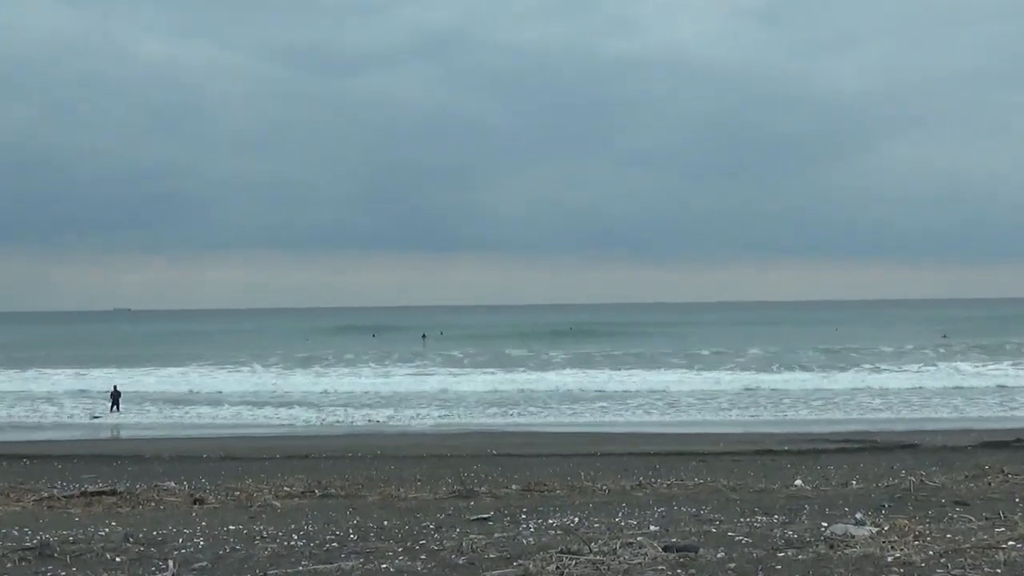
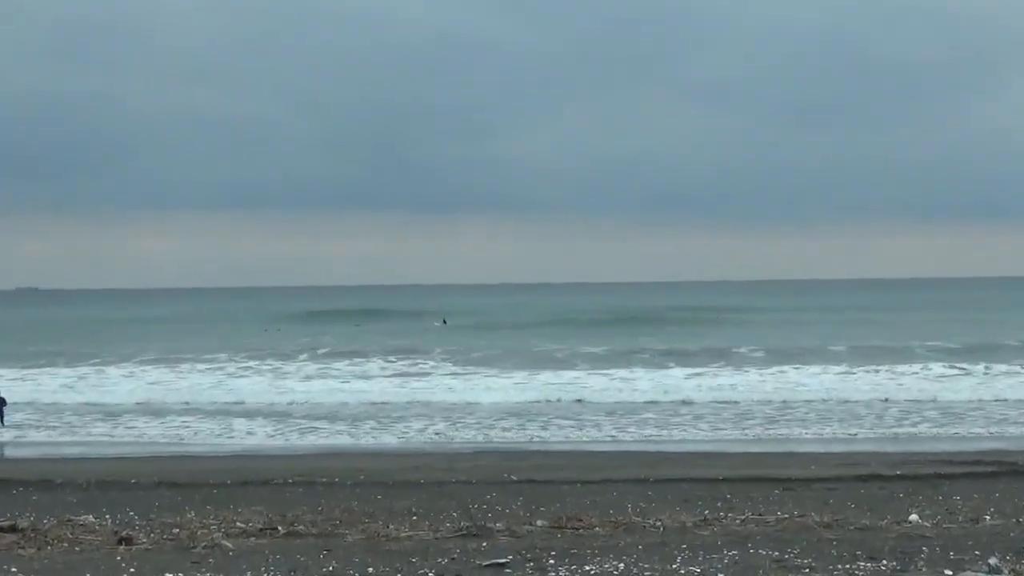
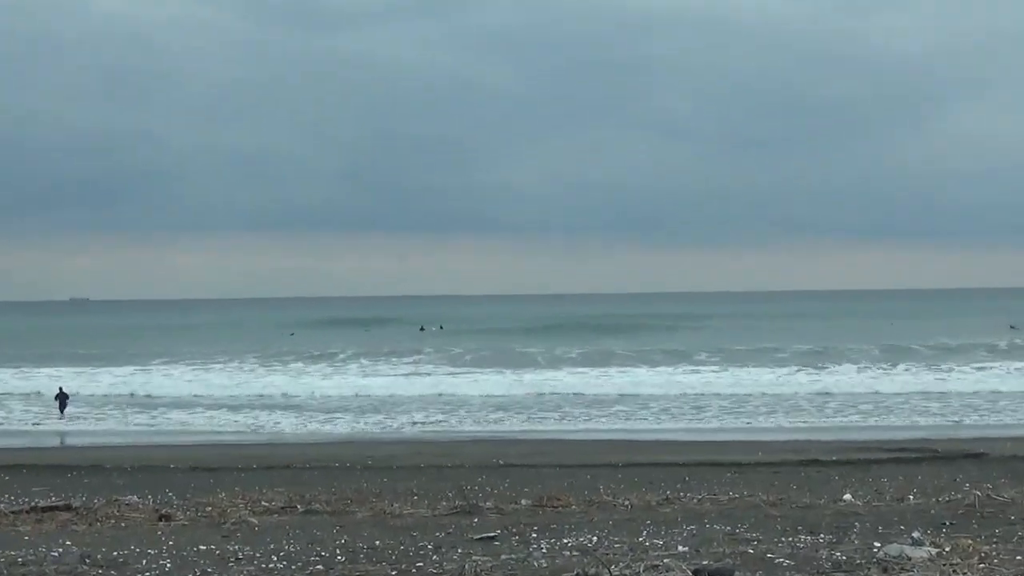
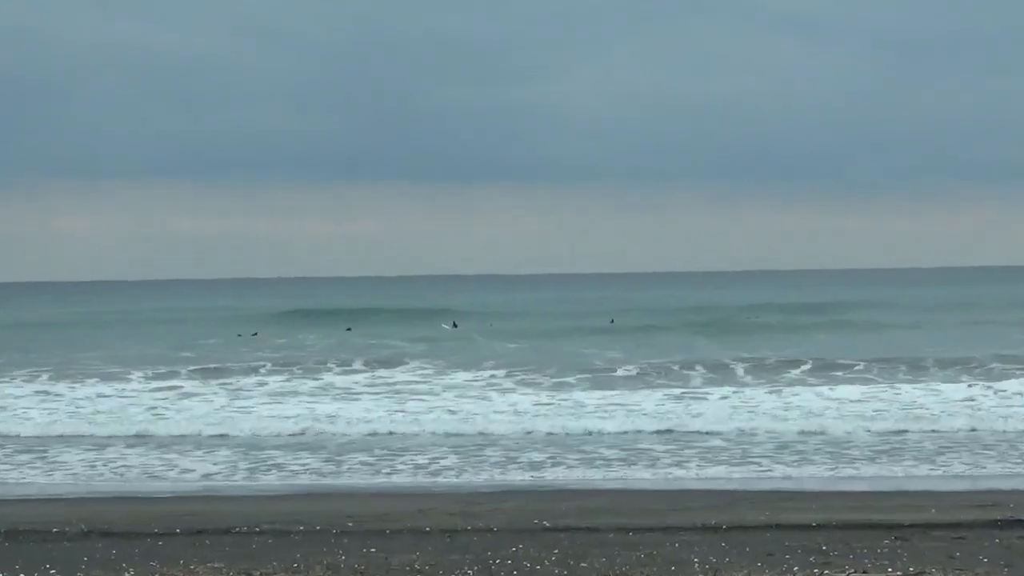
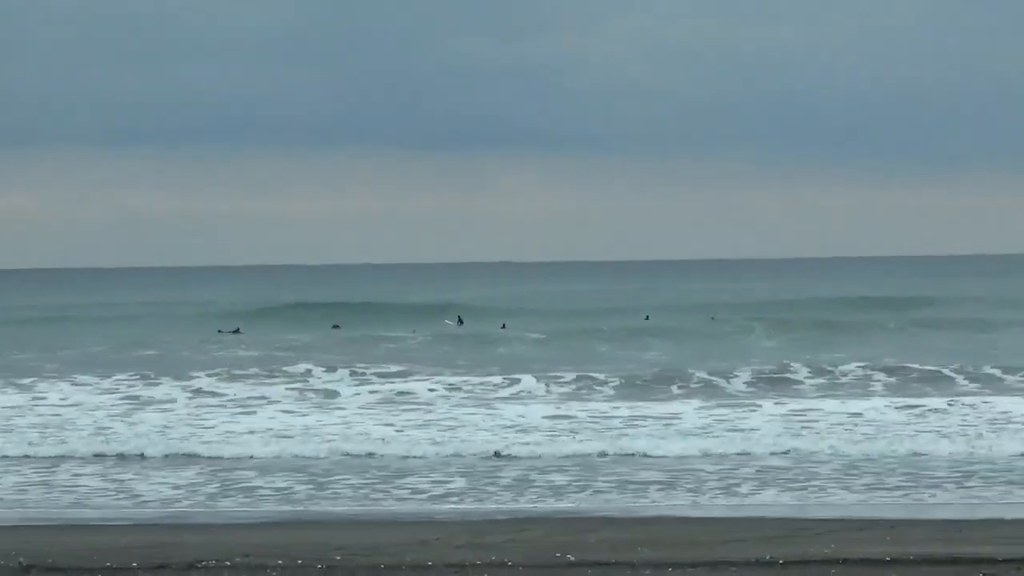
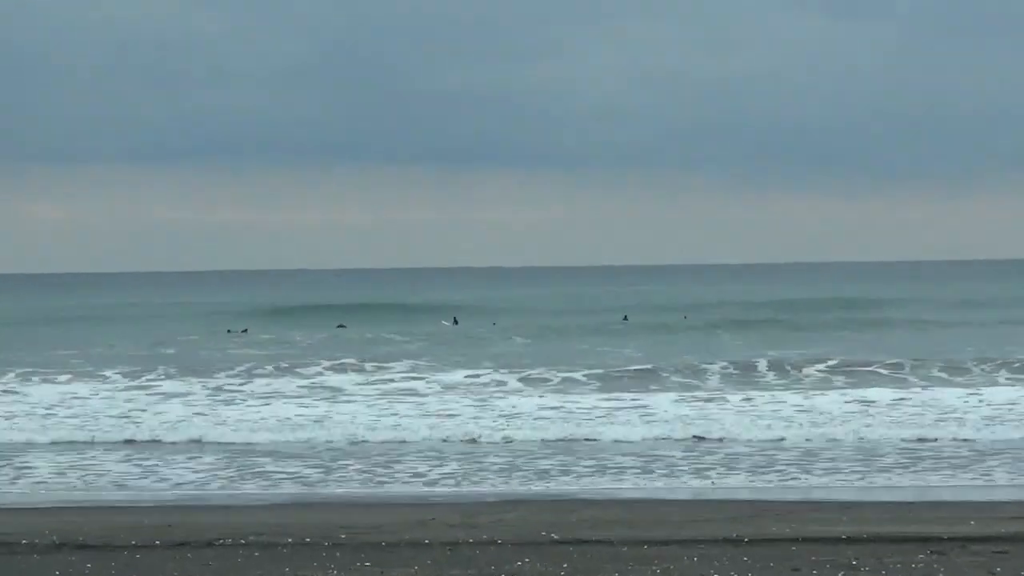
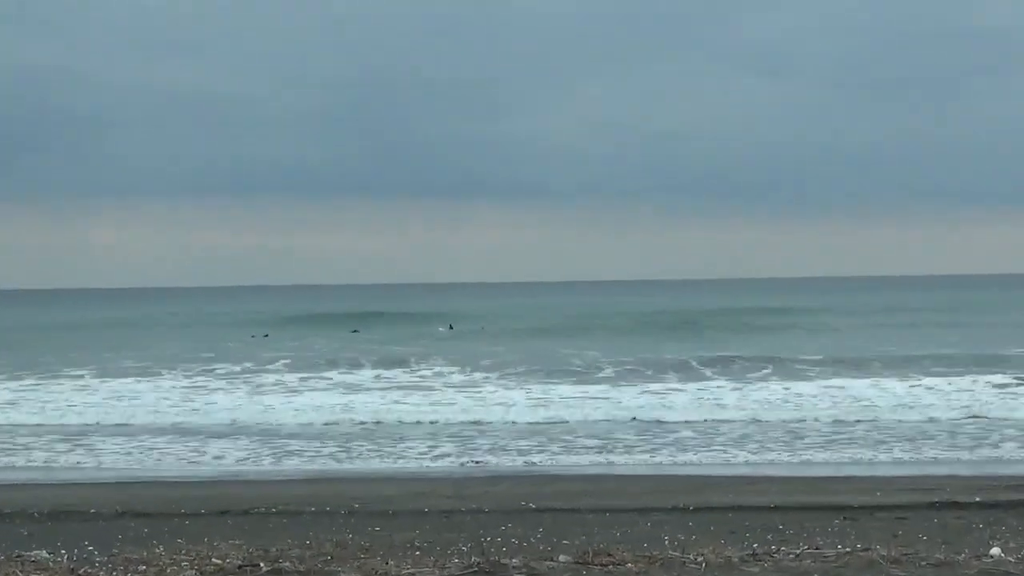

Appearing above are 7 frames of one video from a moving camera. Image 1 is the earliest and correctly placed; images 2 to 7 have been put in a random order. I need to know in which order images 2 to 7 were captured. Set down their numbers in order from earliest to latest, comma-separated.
3, 2, 7, 4, 6, 5
